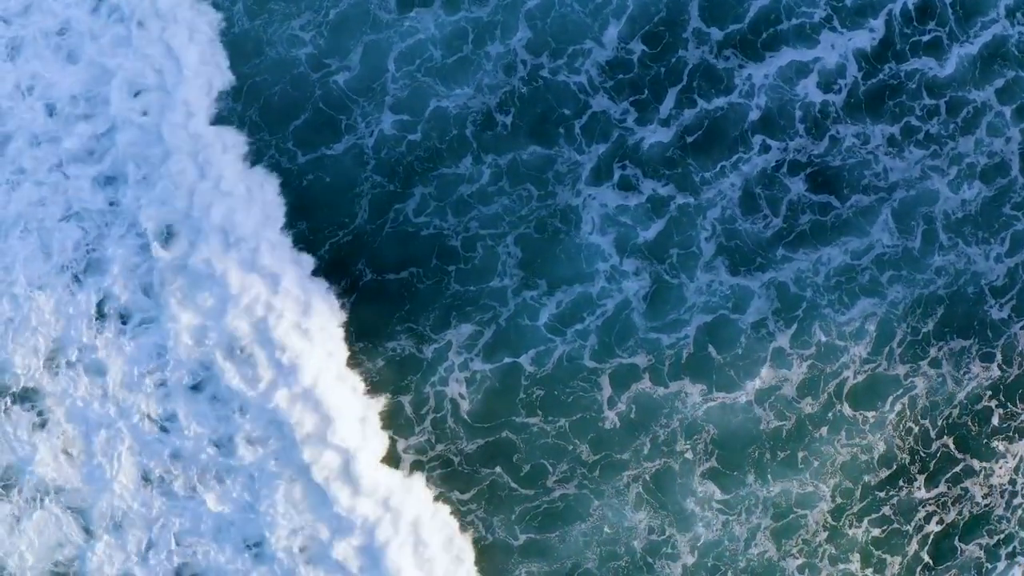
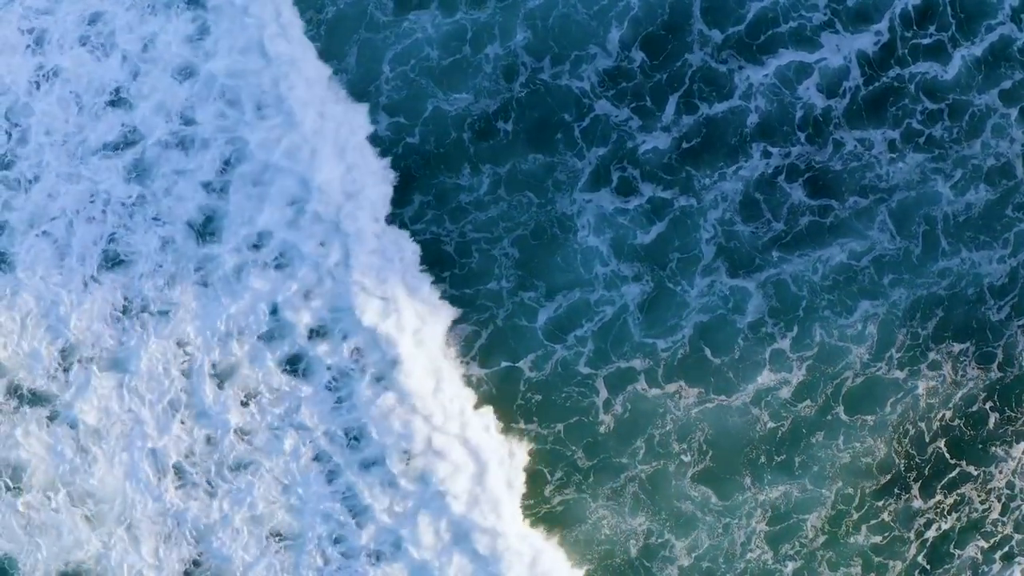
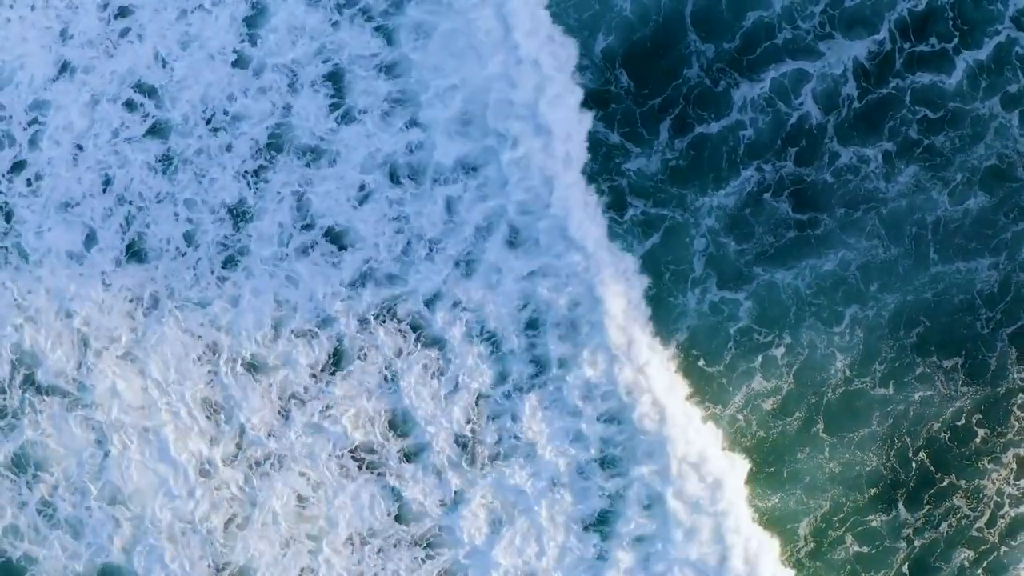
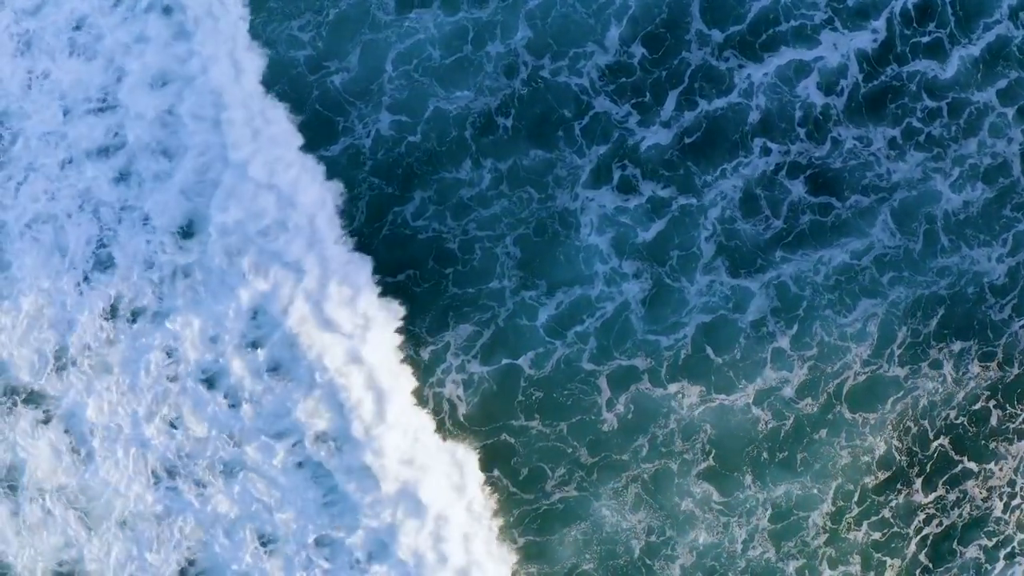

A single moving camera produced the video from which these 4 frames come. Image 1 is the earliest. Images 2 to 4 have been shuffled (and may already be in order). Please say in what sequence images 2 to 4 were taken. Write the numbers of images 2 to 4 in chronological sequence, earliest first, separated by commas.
4, 2, 3
